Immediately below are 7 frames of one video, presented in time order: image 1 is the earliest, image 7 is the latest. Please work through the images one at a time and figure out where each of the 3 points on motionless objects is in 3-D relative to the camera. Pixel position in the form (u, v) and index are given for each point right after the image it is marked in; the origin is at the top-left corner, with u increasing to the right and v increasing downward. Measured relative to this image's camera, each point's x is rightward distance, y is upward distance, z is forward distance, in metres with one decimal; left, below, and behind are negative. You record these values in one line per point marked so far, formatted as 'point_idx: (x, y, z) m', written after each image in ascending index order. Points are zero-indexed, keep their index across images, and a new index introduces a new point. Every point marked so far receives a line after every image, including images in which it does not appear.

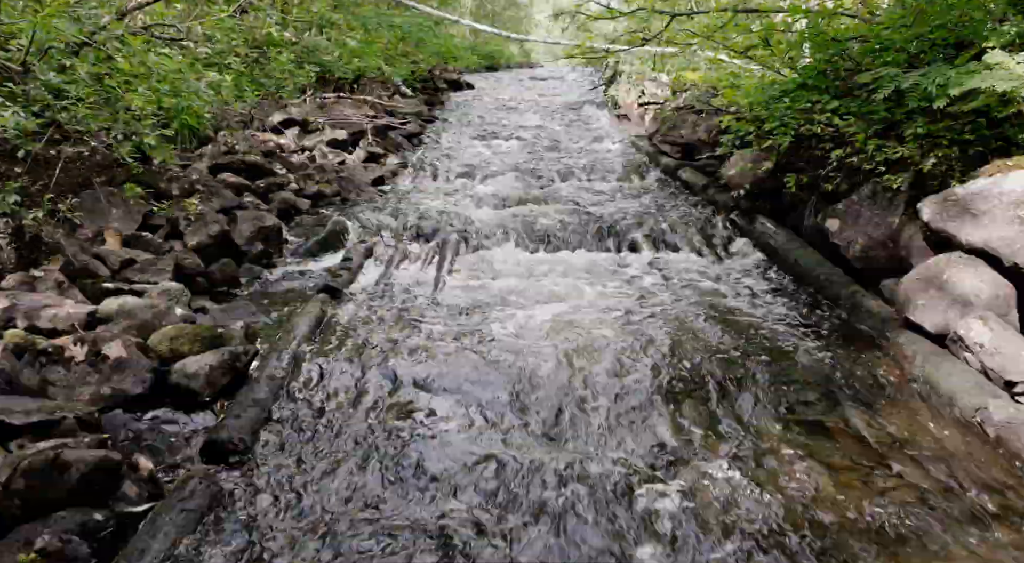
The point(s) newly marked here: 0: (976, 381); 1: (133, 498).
0: (+3.0, -0.6, +4.5) m
1: (-1.9, -1.1, +3.5) m
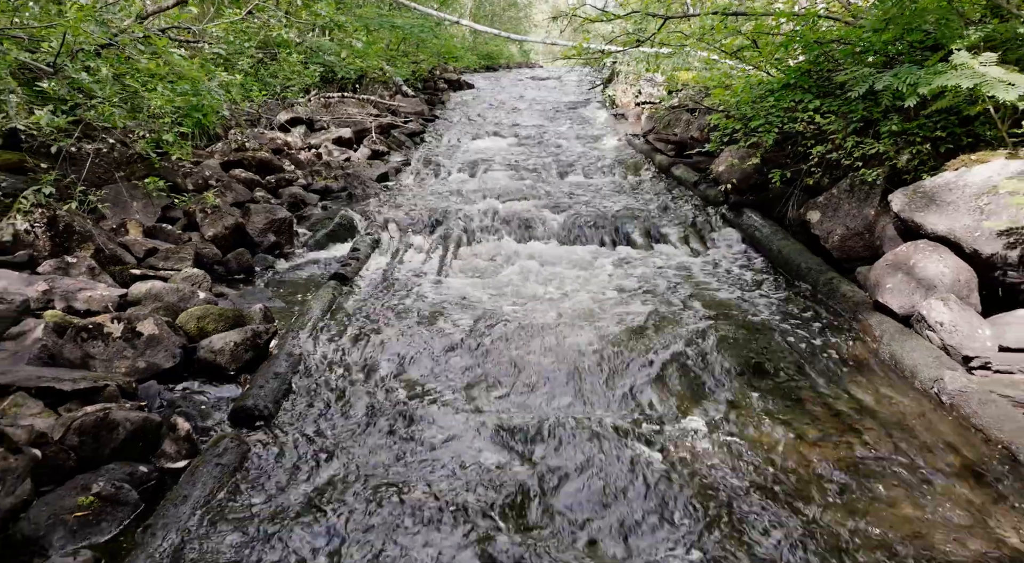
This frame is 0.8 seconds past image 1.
0: (+3.0, -0.5, +4.9) m
1: (-1.9, -1.0, +3.9) m
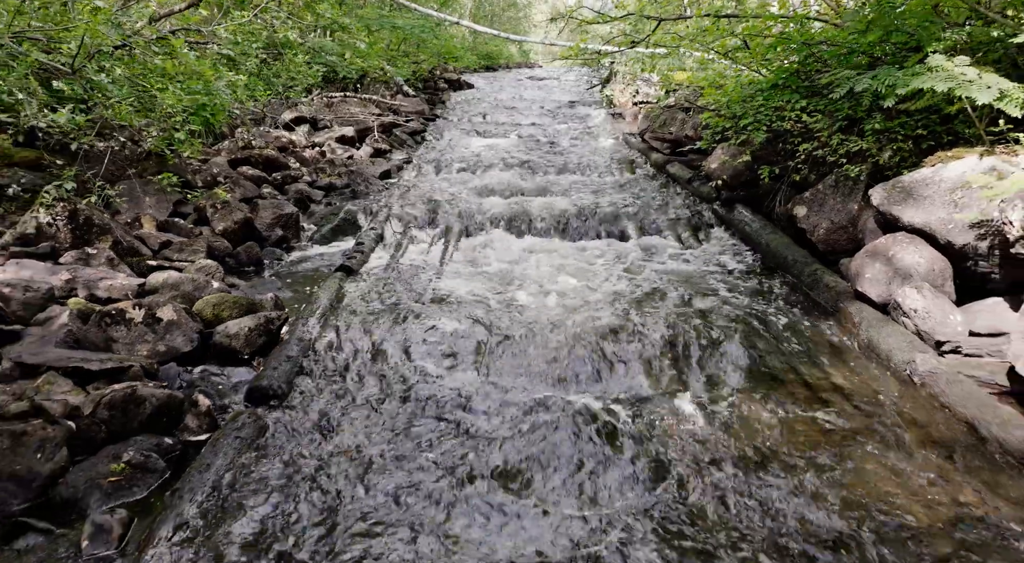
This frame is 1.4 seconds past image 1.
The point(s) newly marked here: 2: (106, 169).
0: (+3.0, -0.4, +5.2) m
1: (-1.9, -0.9, +4.2) m
2: (-4.4, +1.2, +7.4) m
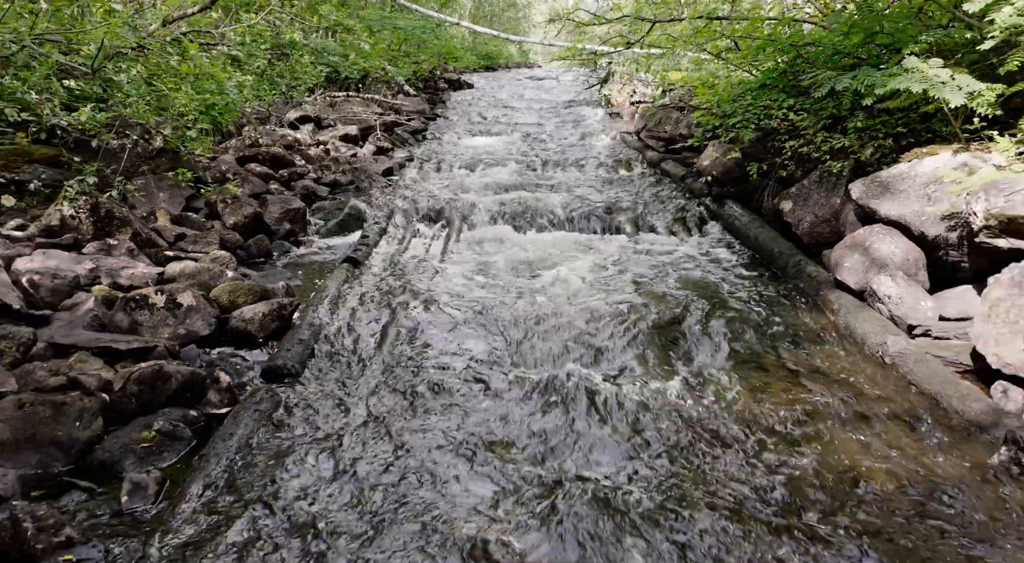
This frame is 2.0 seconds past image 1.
0: (+3.0, -0.3, +5.5) m
1: (-2.0, -0.8, +4.5) m
2: (-4.4, +1.3, +7.8) m
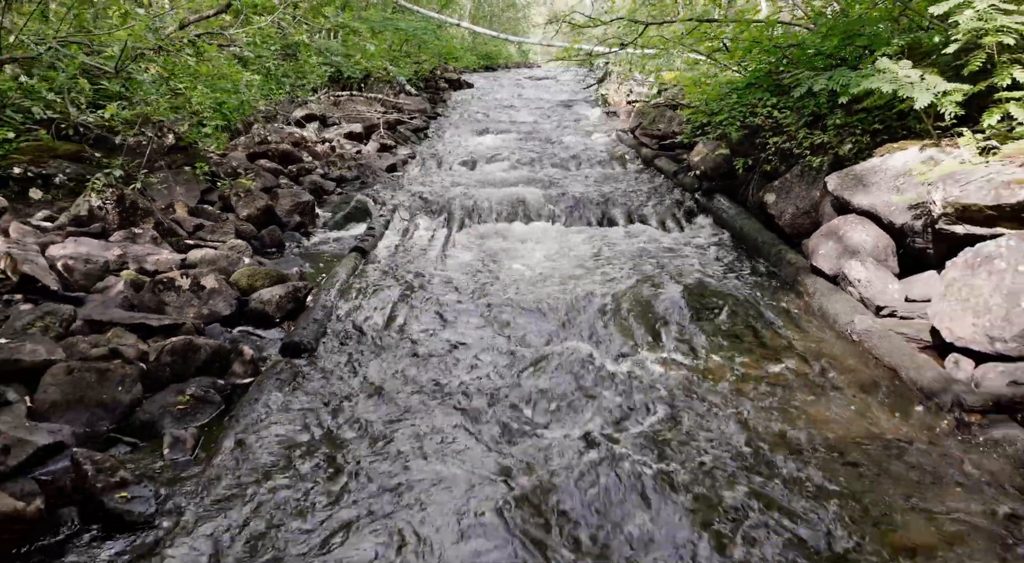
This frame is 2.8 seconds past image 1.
0: (+3.0, -0.2, +6.0) m
1: (-2.0, -0.7, +5.0) m
2: (-4.4, +1.5, +8.2) m
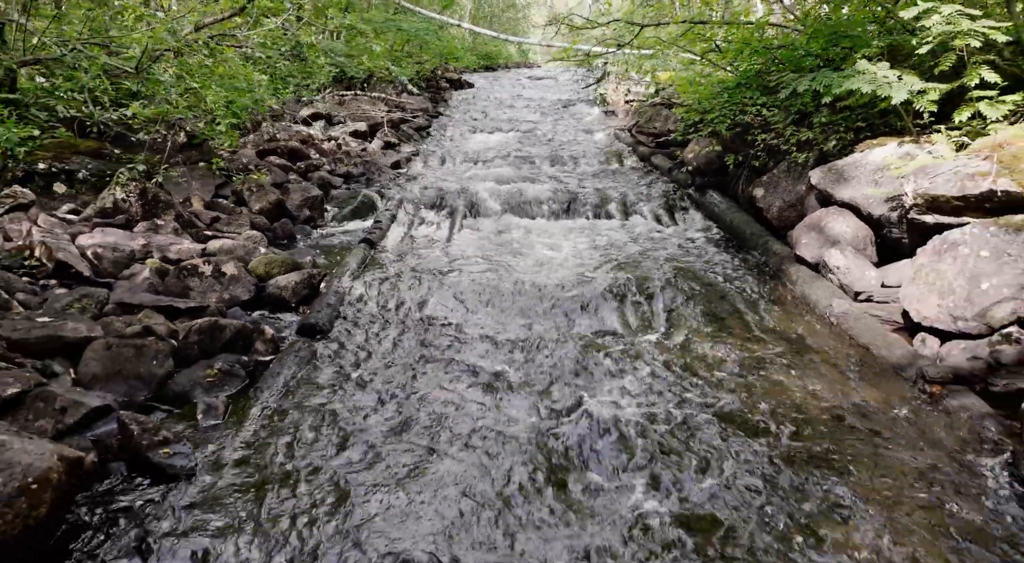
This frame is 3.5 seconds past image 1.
0: (+3.0, -0.1, +6.4) m
1: (-2.0, -0.5, +5.4) m
2: (-4.4, +1.6, +8.6) m
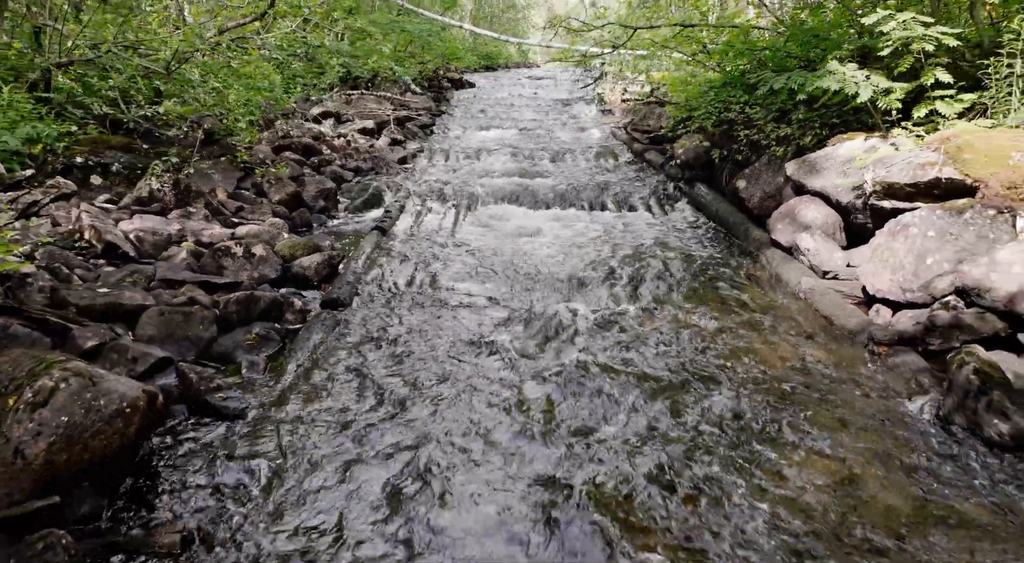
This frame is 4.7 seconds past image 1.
0: (+3.0, +0.1, +7.1) m
1: (-1.9, -0.3, +6.1) m
2: (-4.4, +1.8, +9.3) m
